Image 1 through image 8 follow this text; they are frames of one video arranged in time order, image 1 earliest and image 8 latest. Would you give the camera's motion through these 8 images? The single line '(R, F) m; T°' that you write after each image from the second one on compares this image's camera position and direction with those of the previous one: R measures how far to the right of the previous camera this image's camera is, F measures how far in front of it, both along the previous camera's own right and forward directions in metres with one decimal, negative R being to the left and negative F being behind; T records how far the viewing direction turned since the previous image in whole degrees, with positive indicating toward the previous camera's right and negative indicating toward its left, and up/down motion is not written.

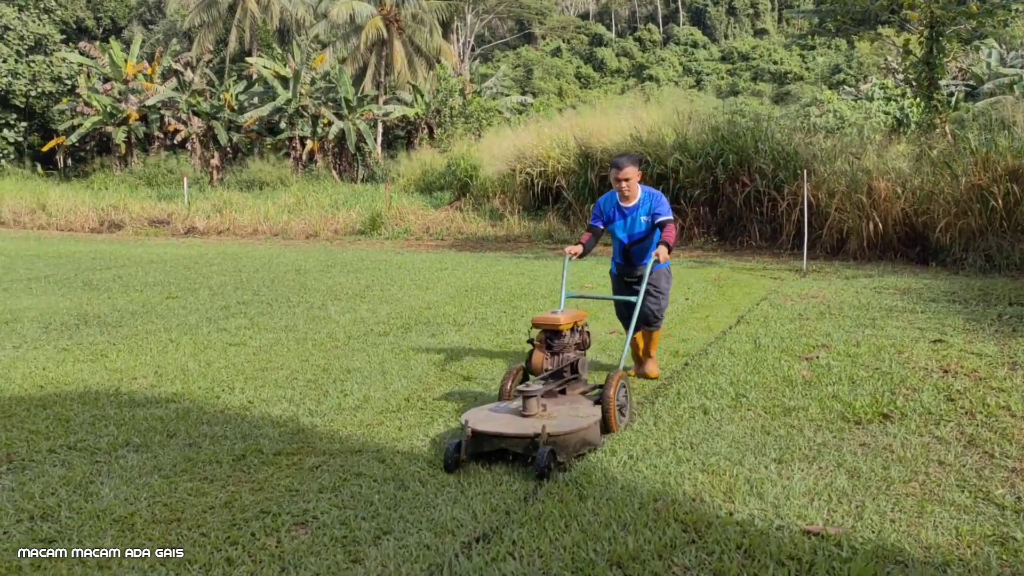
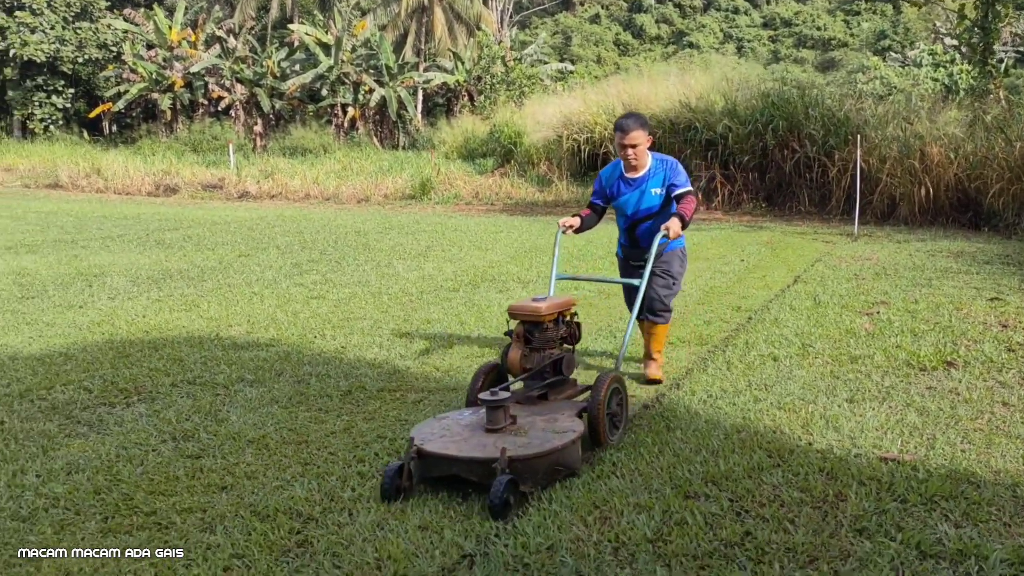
(-0.3, -0.3) m; -2°
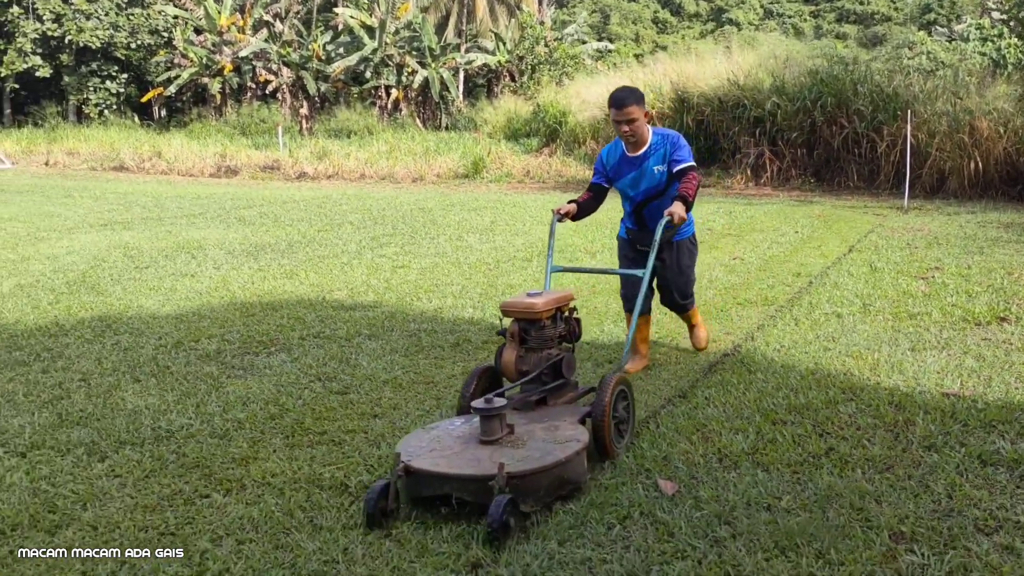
(-0.3, -0.5) m; -2°
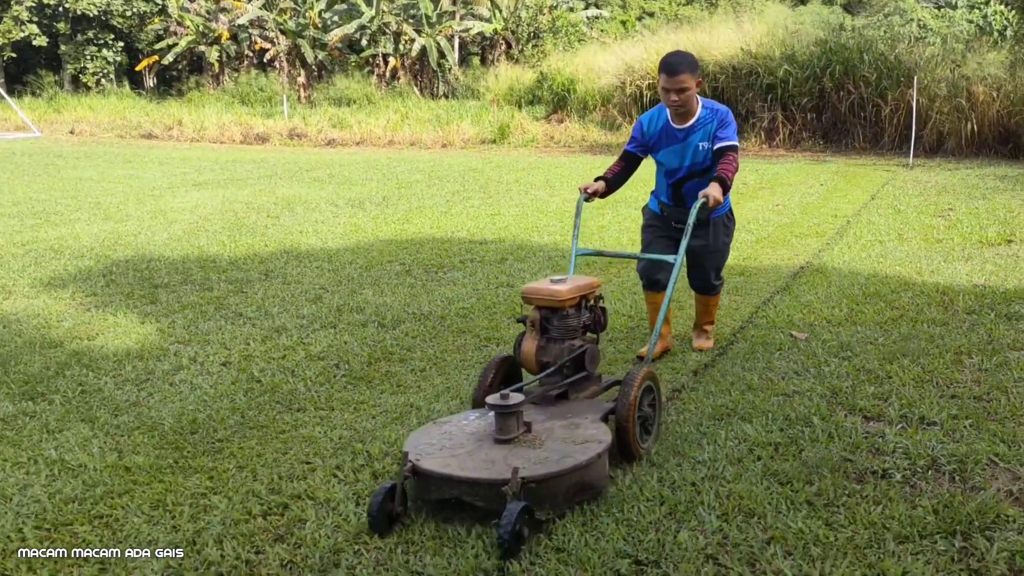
(-0.9, -1.2) m; +1°
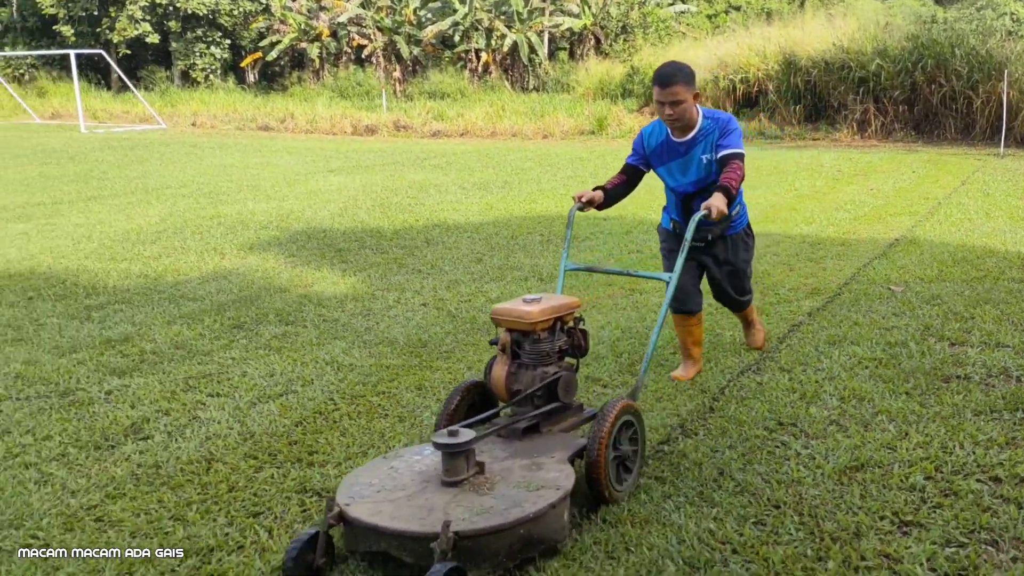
(-0.4, -0.9) m; -5°
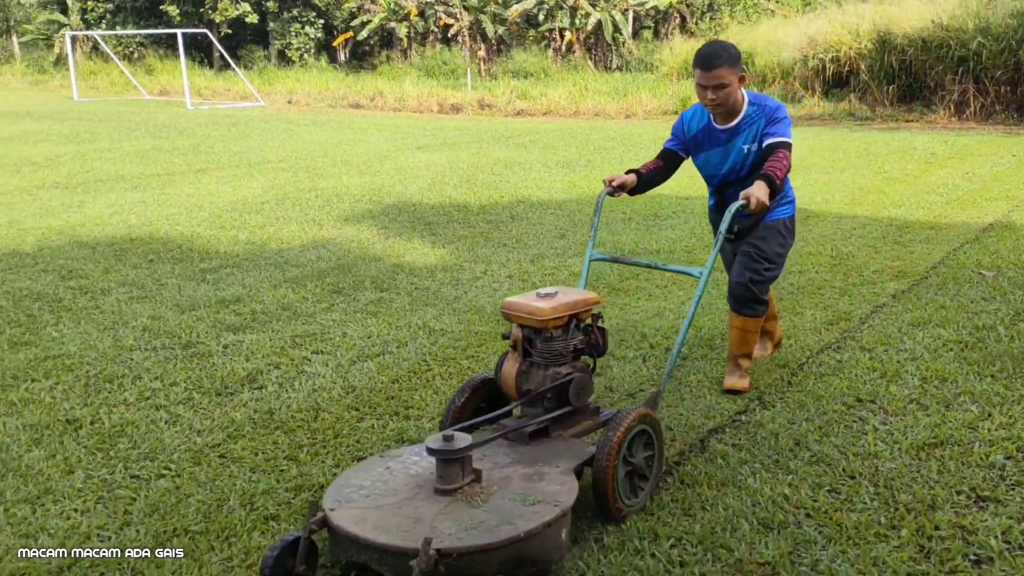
(0.0, -0.2) m; -5°
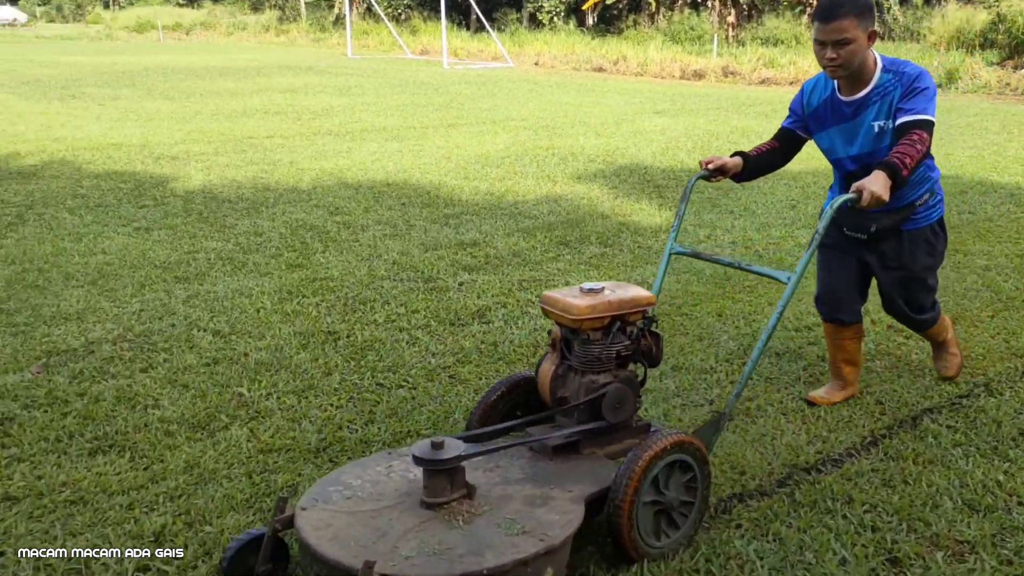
(+0.1, -0.2) m; -15°
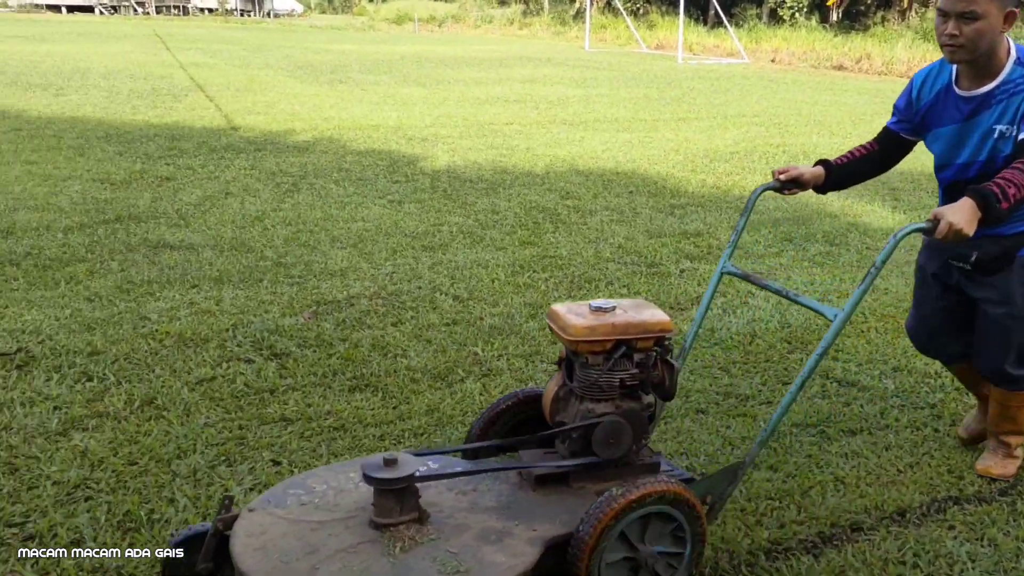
(-0.1, -0.3) m; -14°
